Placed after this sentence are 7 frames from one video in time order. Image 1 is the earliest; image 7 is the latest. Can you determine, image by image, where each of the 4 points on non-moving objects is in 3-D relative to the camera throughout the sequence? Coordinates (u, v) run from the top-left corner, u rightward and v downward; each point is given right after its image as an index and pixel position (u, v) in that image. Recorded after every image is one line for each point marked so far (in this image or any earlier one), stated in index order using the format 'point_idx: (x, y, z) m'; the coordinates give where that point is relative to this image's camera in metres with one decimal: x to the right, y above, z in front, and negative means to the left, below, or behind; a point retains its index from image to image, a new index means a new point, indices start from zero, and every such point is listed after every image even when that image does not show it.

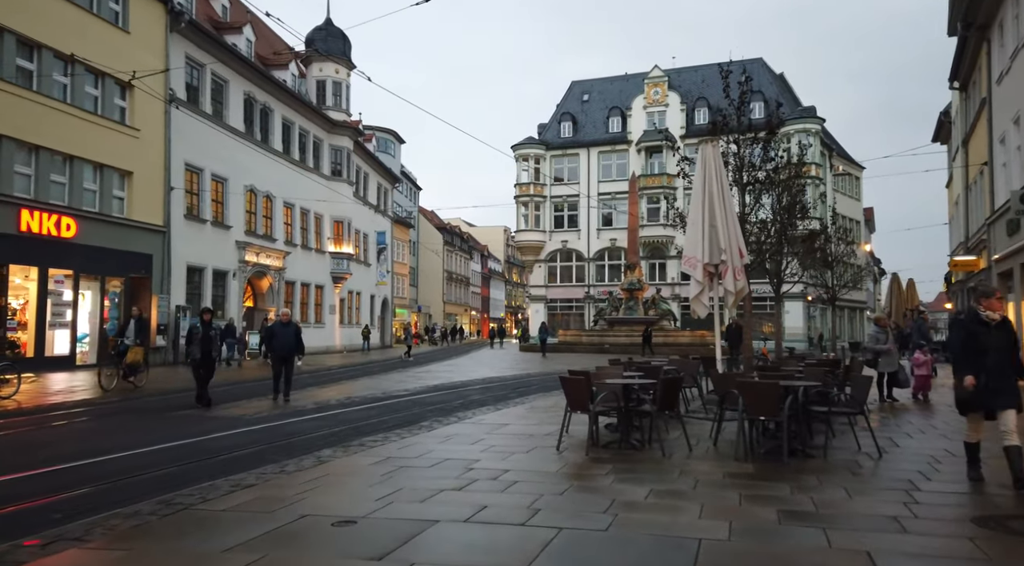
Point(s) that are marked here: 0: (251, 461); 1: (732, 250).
0: (-2.8, -1.9, +8.4) m
1: (+3.4, +0.5, +12.0) m
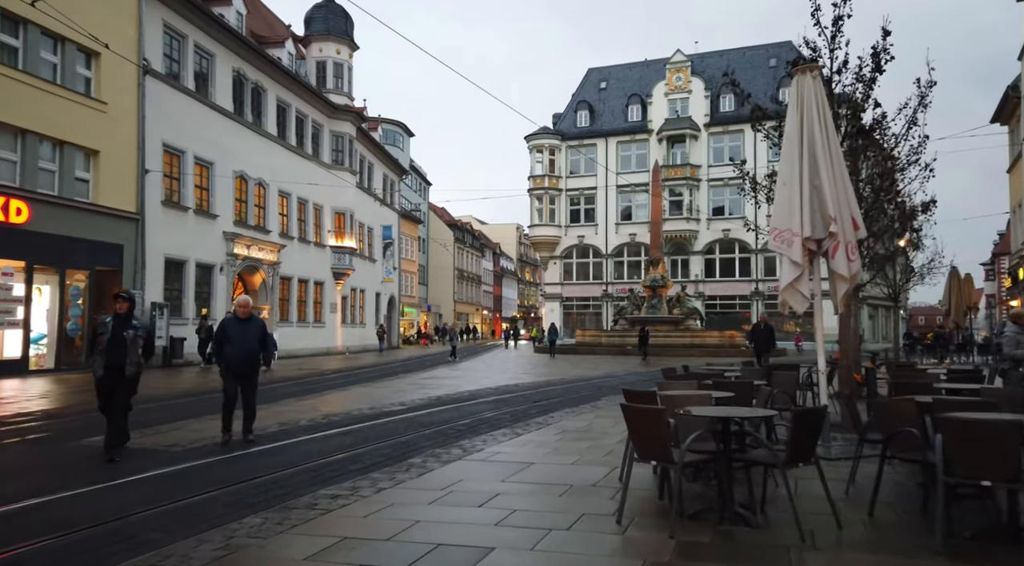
0: (-2.6, -1.7, +5.2) m
1: (+3.7, +0.7, +8.7) m
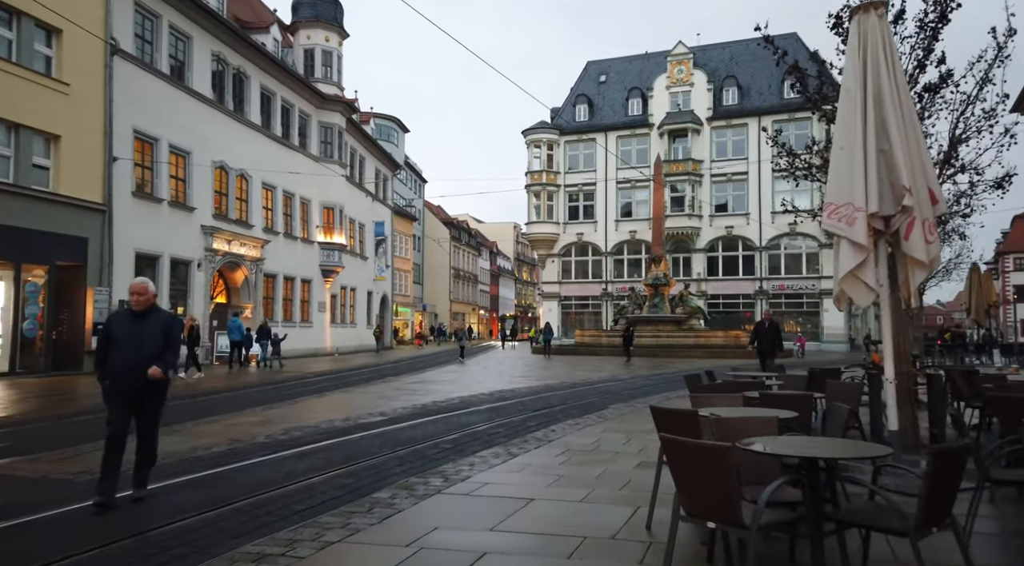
0: (-2.6, -1.6, +3.4) m
1: (+3.6, +0.8, +6.9) m
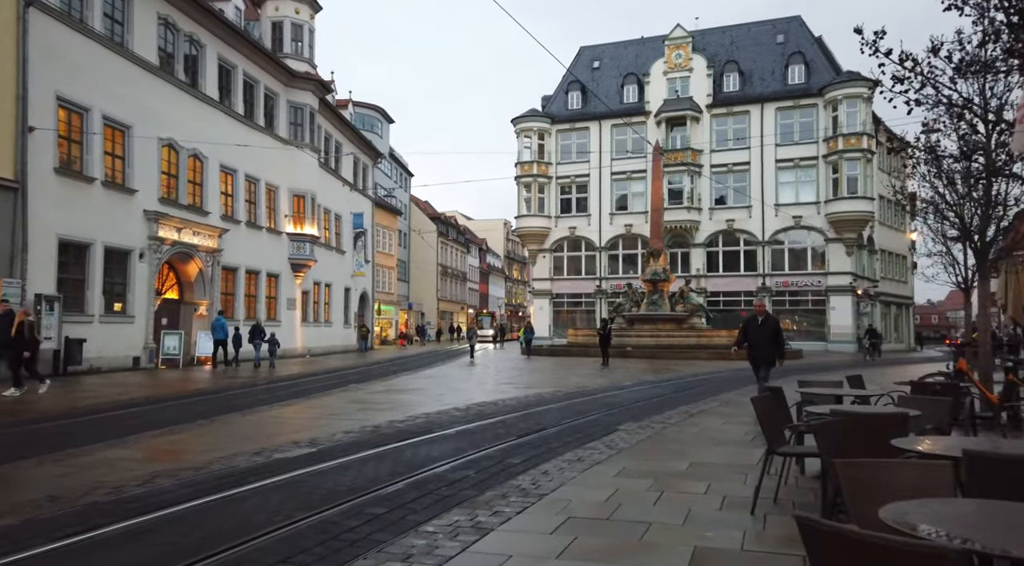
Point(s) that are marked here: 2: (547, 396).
0: (-2.8, -1.4, +0.1) m
1: (+3.4, +1.0, +3.7) m
2: (+0.7, -2.3, +15.6) m
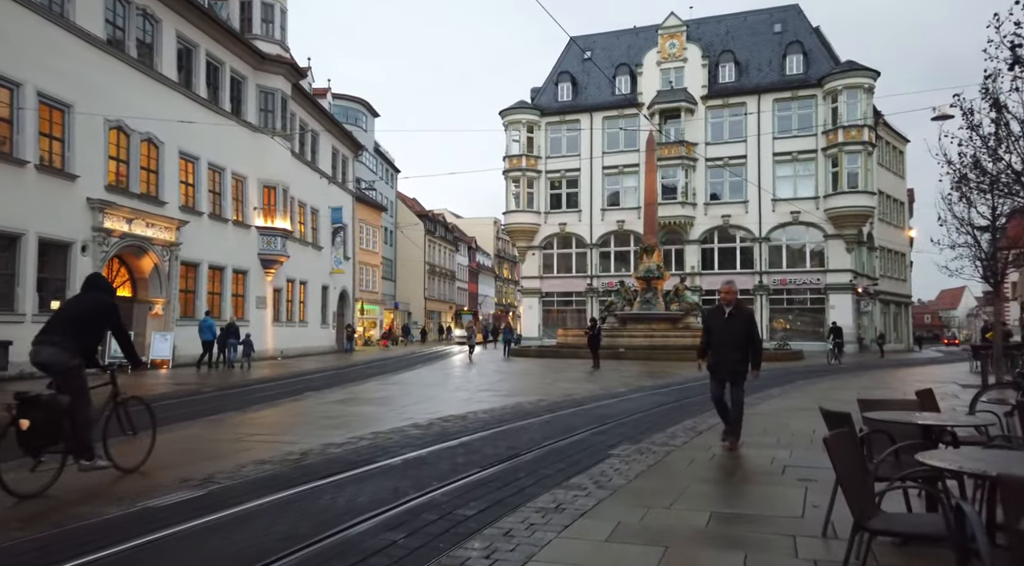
0: (-3.0, -1.3, -2.1) m
1: (+3.1, +1.1, +1.6) m
2: (+0.3, -2.1, +13.4) m
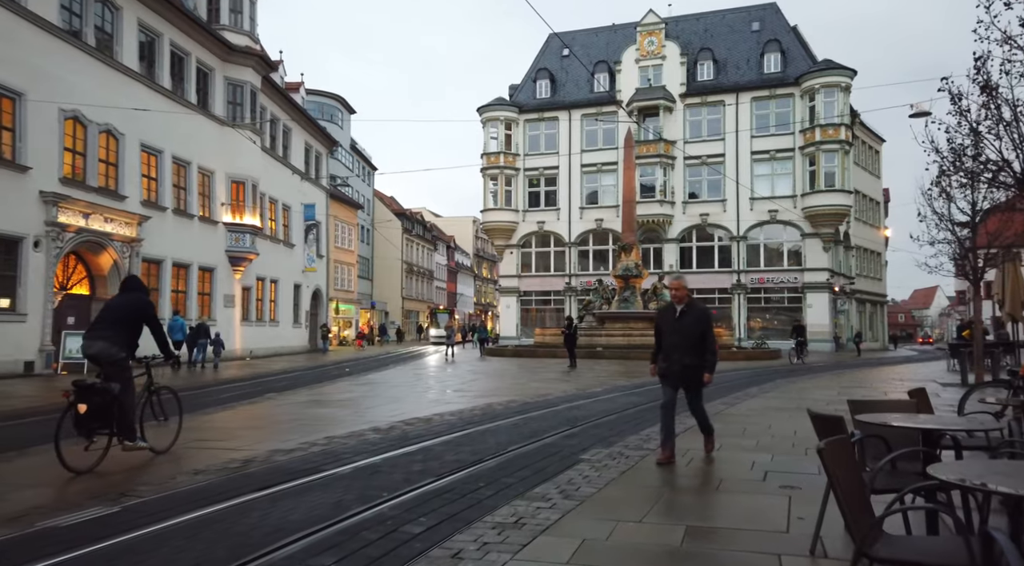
0: (-3.1, -1.2, -2.8) m
1: (+2.9, +1.2, +1.0) m
2: (-0.2, -2.1, +12.8) m
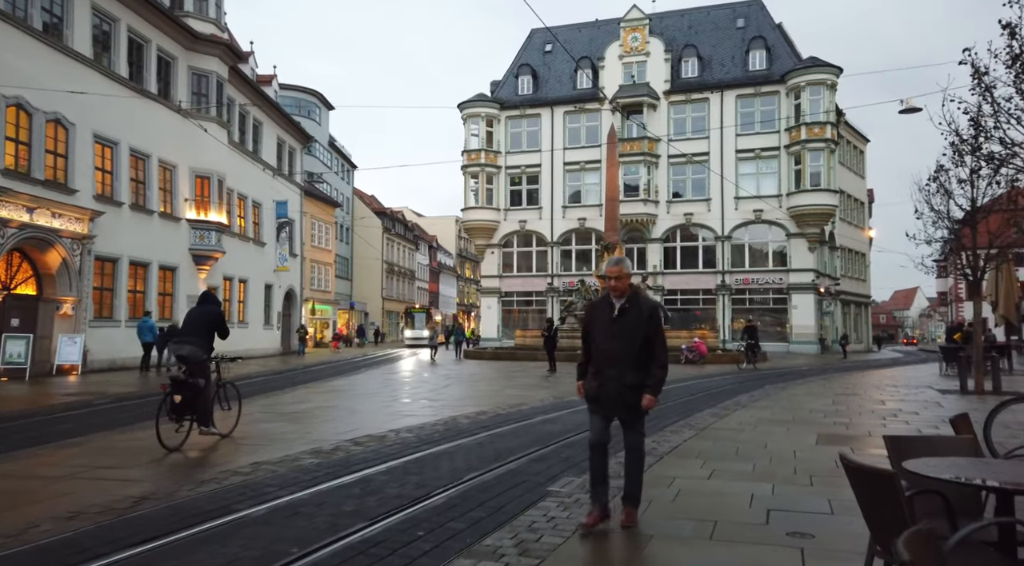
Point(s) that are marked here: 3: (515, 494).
0: (-3.3, -1.2, -4.1) m
1: (+2.6, +1.2, -0.2) m
2: (-0.7, -2.1, +11.5) m
3: (0.0, -1.8, +6.7) m
